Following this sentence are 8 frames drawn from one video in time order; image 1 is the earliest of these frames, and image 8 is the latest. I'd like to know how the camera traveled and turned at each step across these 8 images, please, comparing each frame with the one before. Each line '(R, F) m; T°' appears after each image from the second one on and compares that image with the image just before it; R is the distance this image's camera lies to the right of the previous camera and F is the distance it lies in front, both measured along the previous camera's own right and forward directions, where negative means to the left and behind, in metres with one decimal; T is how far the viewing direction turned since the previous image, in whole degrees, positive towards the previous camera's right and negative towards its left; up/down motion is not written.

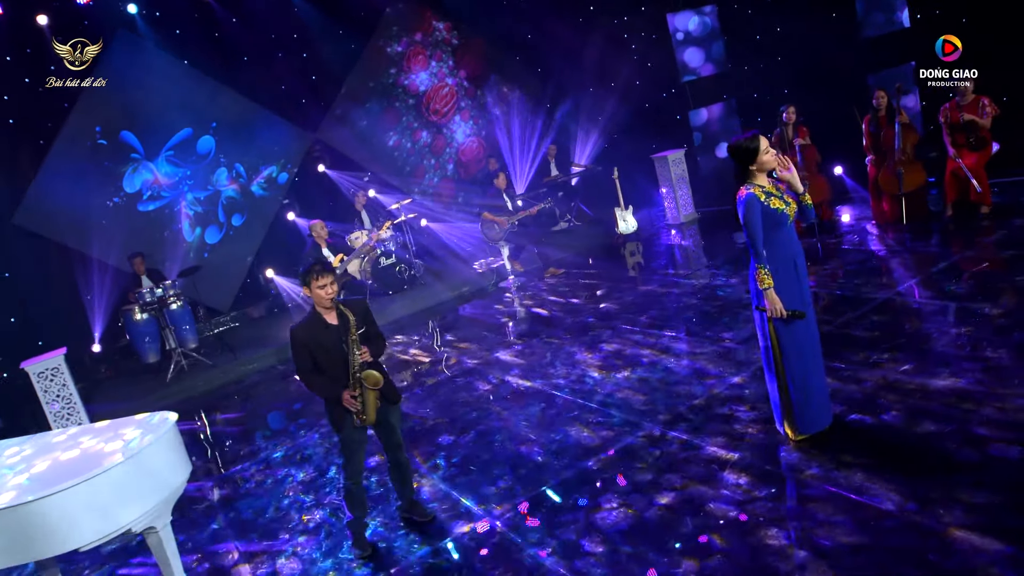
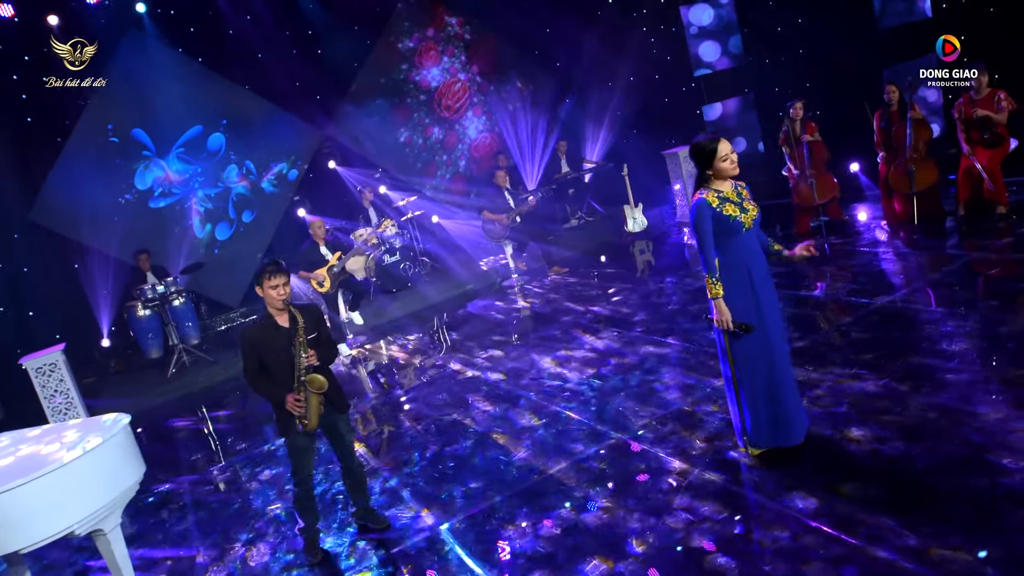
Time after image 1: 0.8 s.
(+0.5, +0.1) m; -3°
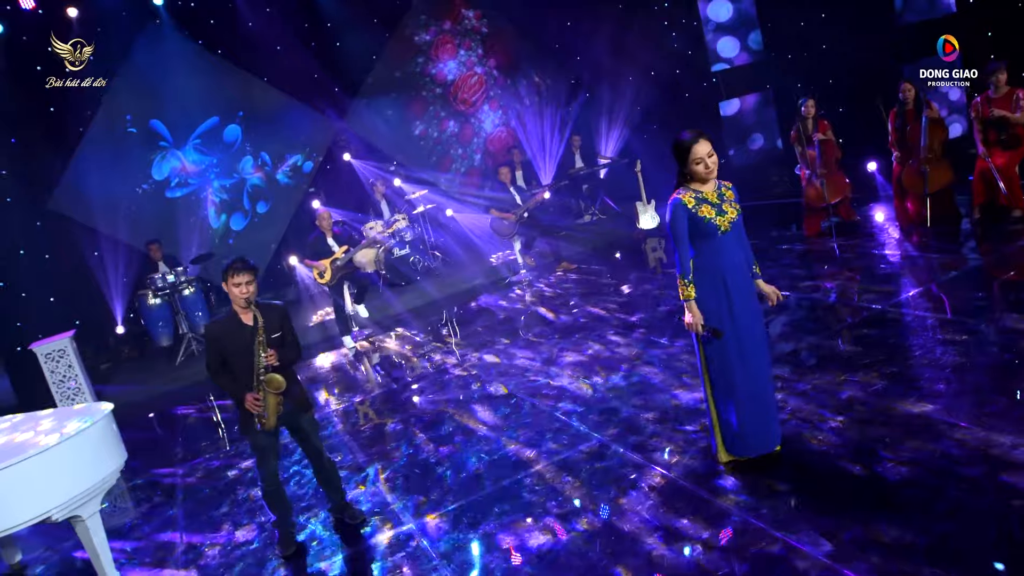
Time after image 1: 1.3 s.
(+0.3, 0.0) m; -2°
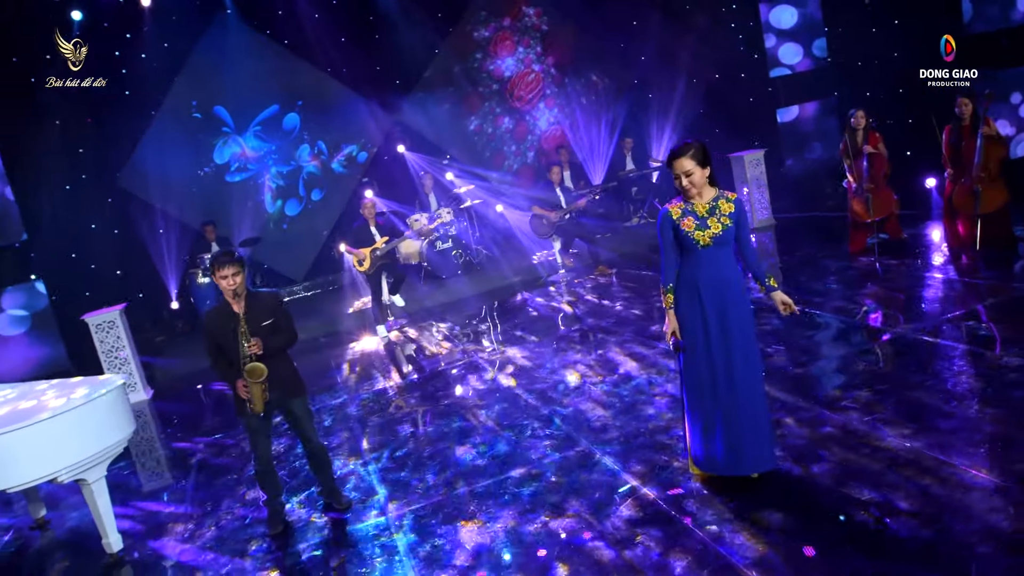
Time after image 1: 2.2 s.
(+0.5, 0.0) m; -5°
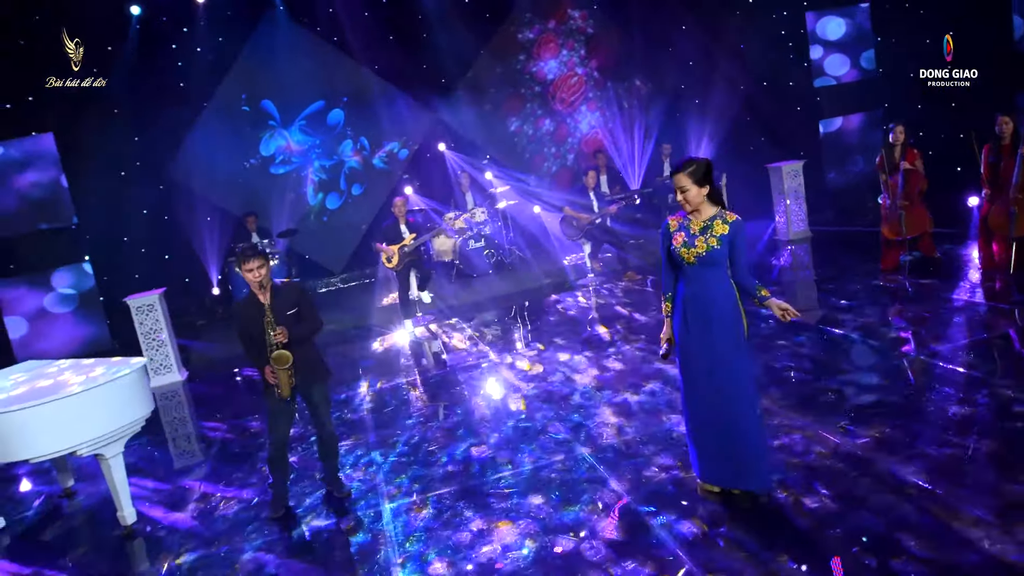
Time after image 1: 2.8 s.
(+0.3, -0.1) m; -4°
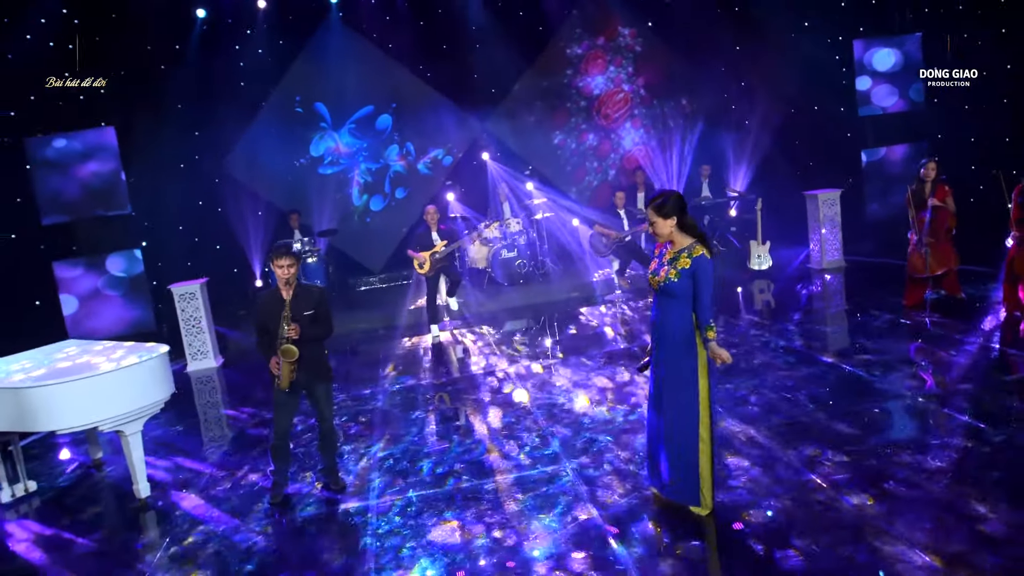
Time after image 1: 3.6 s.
(+0.4, -0.2) m; -4°
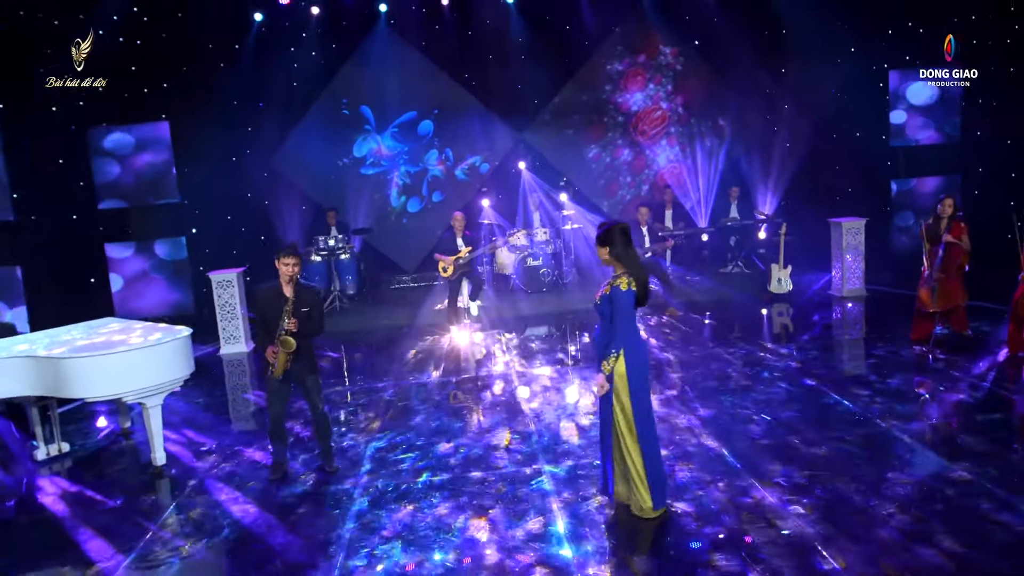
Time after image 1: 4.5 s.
(+0.4, -0.3) m; -4°
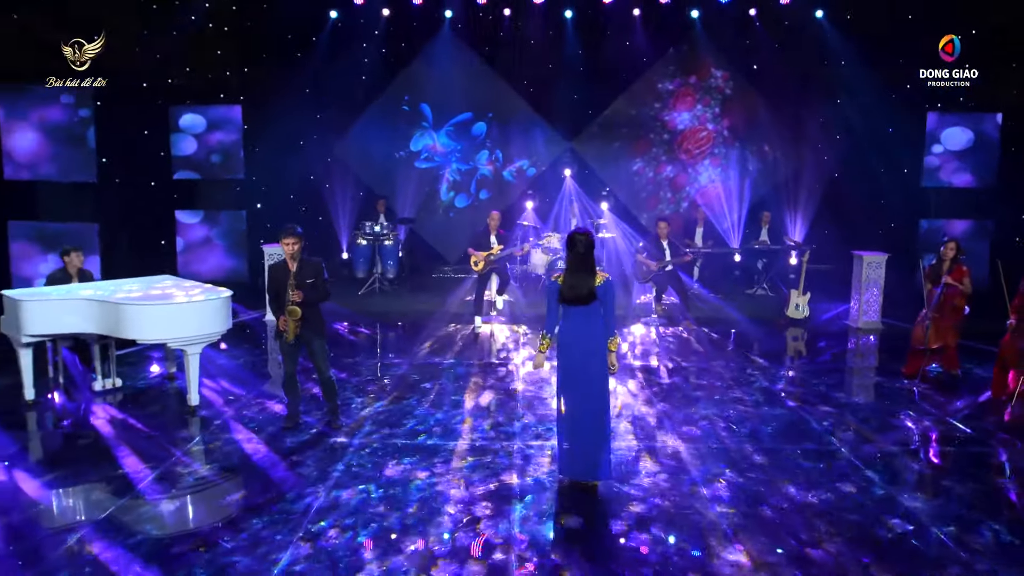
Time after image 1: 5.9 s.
(+0.5, -0.6) m; -5°
